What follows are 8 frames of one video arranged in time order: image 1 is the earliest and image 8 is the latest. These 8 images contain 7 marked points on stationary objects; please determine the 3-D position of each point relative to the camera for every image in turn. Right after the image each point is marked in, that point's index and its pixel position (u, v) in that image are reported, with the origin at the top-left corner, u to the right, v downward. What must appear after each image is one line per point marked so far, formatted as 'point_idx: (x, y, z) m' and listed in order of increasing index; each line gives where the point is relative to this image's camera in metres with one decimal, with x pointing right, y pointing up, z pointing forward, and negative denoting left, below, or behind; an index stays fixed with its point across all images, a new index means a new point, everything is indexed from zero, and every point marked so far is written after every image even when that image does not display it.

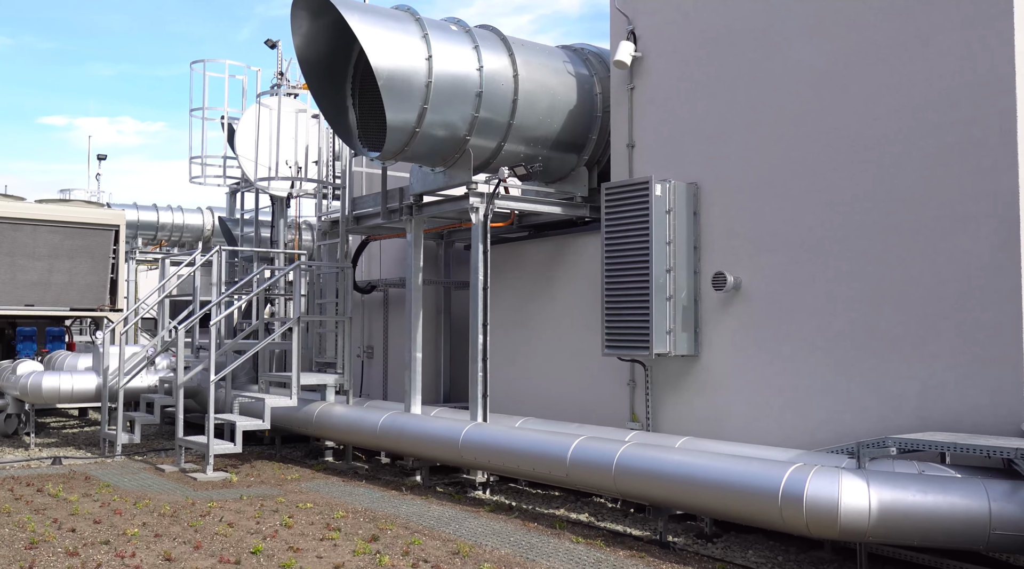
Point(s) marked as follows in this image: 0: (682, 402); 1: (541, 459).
0: (+1.6, -1.1, +9.0) m
1: (+0.3, -1.4, +7.8) m
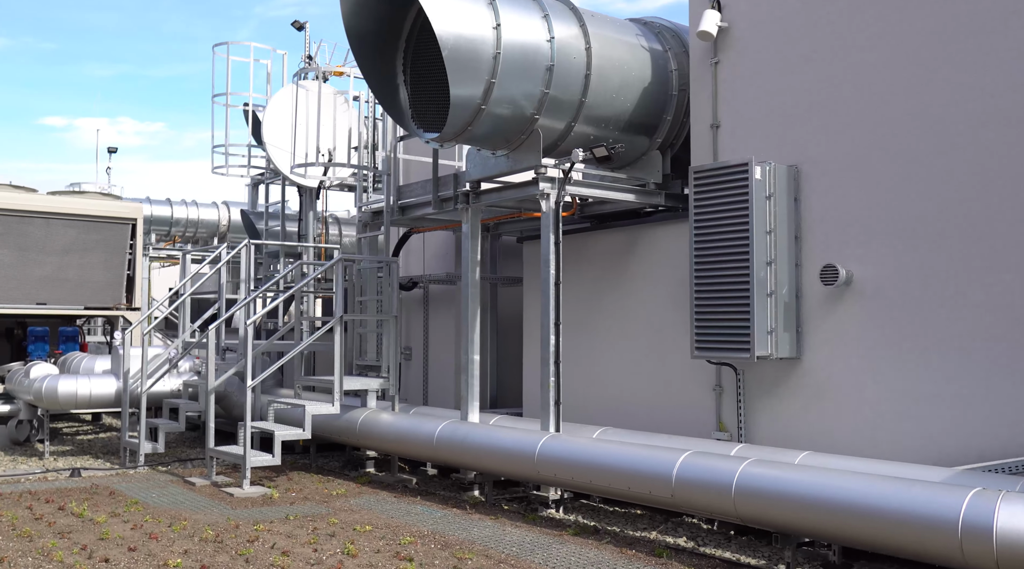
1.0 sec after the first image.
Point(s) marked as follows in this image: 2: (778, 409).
0: (+2.3, -1.1, +8.0) m
1: (+0.9, -1.4, +6.9) m
2: (+2.2, -1.1, +8.1) m
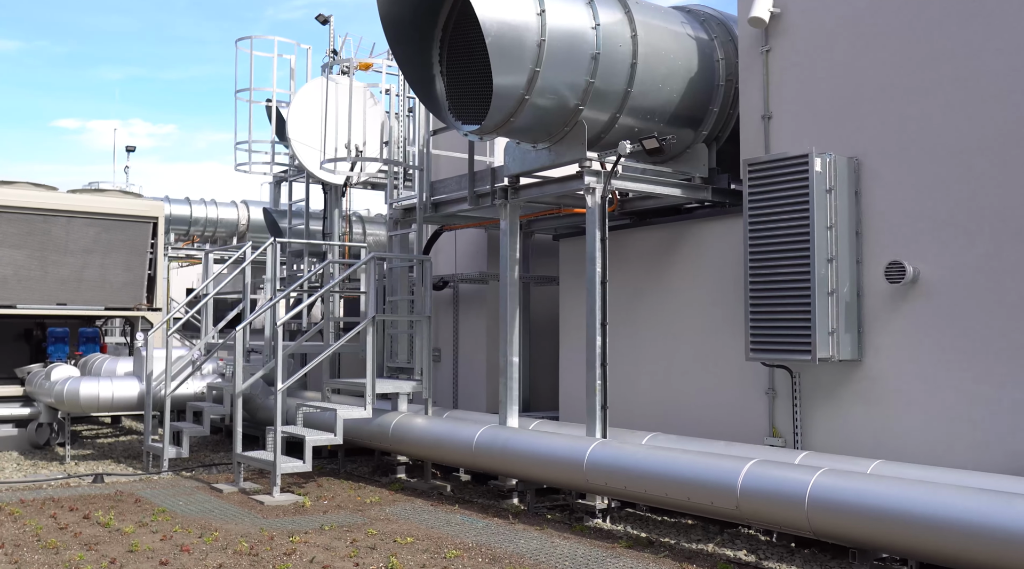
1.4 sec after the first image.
0: (+2.6, -1.1, +7.6) m
1: (+1.3, -1.4, +6.5) m
2: (+2.6, -1.0, +7.7) m
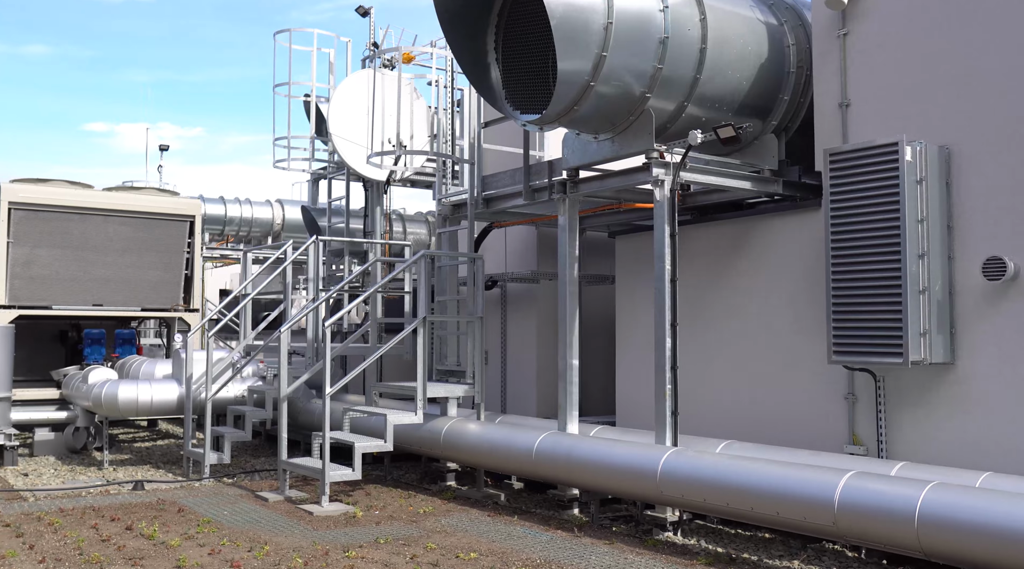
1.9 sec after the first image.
0: (+3.1, -1.0, +7.1) m
1: (+1.7, -1.4, +6.0) m
2: (+3.1, -1.0, +7.2) m
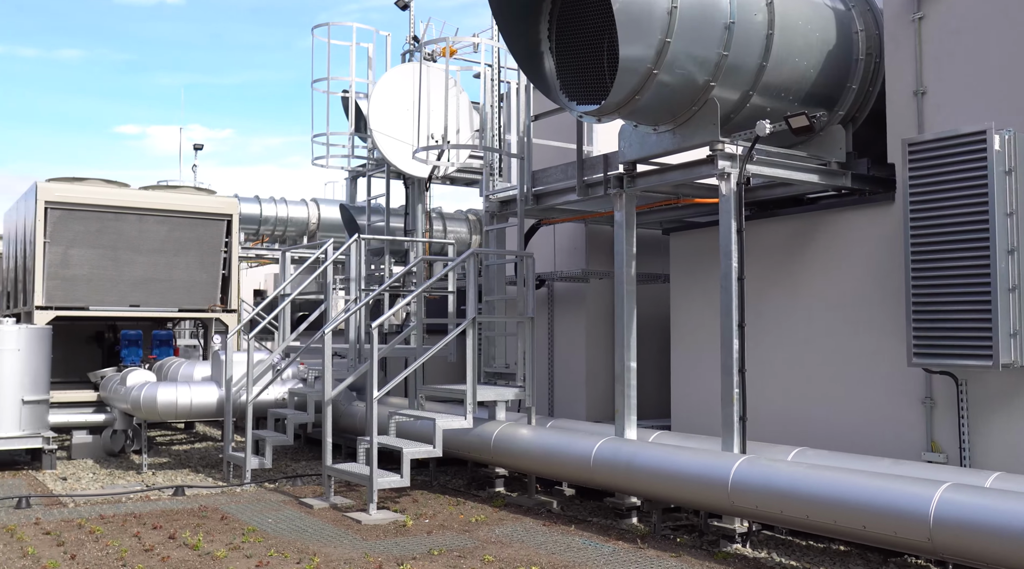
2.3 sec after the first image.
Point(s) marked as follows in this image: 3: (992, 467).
0: (+3.5, -1.0, +6.7) m
1: (+2.1, -1.4, +5.6) m
2: (+3.5, -1.0, +6.7) m
3: (+3.4, -1.3, +6.8) m
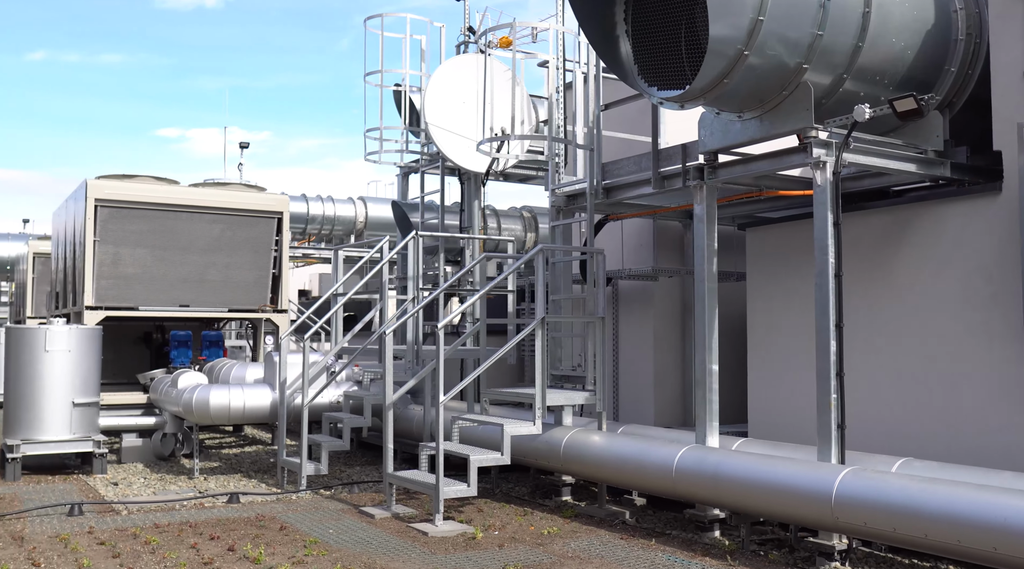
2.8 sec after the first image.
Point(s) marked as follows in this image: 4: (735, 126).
0: (+4.1, -1.0, +6.1) m
1: (+2.6, -1.3, +5.1) m
2: (+4.0, -1.0, +6.1) m
3: (+4.0, -1.3, +6.2) m
4: (+1.7, +1.2, +7.3) m
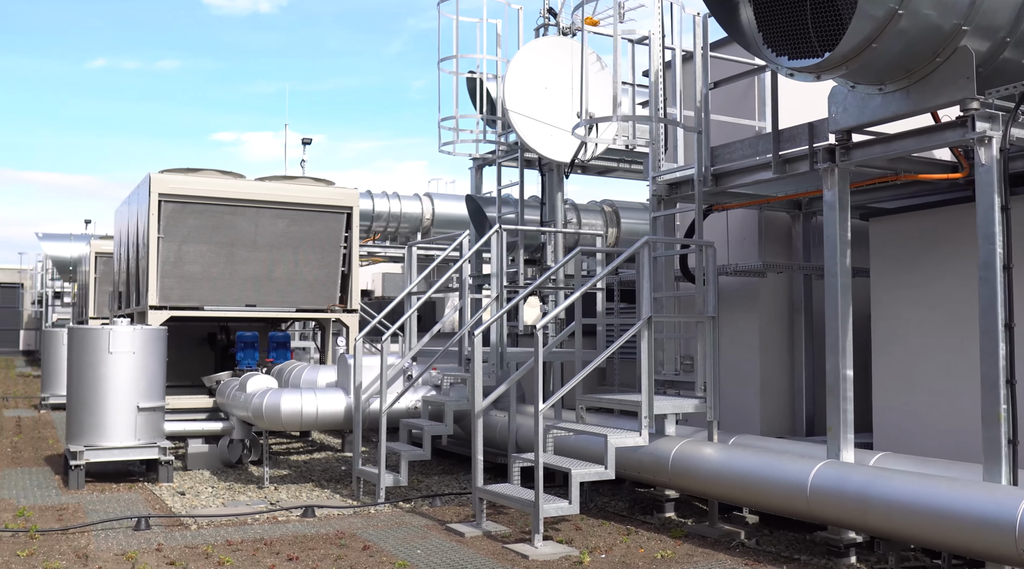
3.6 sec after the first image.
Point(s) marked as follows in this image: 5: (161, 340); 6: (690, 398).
0: (+4.7, -1.0, +5.1) m
1: (+3.3, -1.3, +4.1) m
2: (+4.7, -0.9, +5.2) m
3: (+4.7, -1.2, +5.3) m
4: (+2.5, +1.3, +6.5) m
5: (-3.7, -0.6, +10.0) m
6: (+1.4, -0.9, +7.5) m
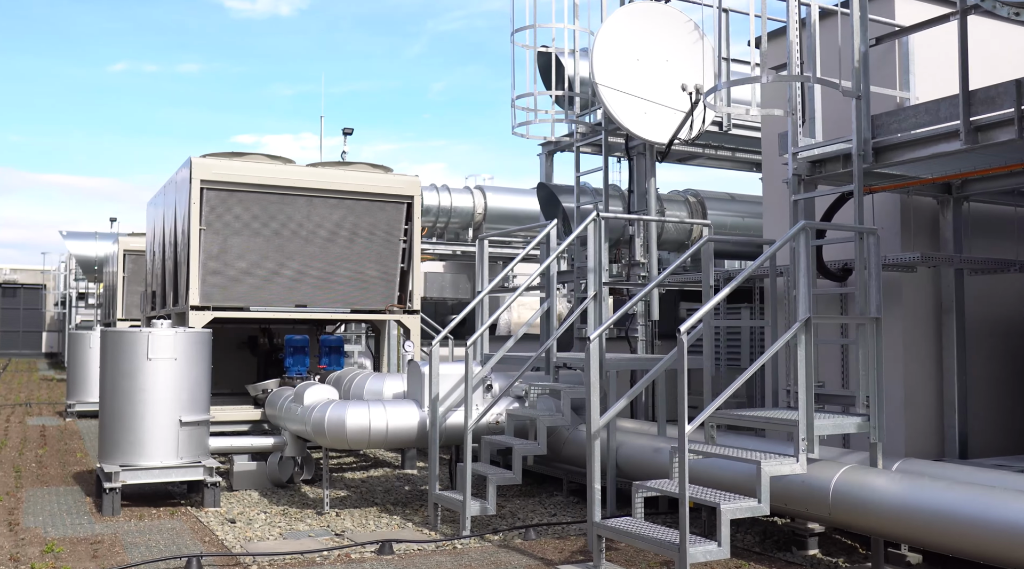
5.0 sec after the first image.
0: (+5.5, -0.9, +3.8) m
1: (+4.0, -1.2, +2.8) m
2: (+5.5, -0.9, +3.8) m
3: (+5.4, -1.2, +3.9) m
4: (+3.2, +1.3, +5.2) m
5: (-2.8, -0.6, +8.8) m
6: (+2.2, -0.9, +6.3) m
